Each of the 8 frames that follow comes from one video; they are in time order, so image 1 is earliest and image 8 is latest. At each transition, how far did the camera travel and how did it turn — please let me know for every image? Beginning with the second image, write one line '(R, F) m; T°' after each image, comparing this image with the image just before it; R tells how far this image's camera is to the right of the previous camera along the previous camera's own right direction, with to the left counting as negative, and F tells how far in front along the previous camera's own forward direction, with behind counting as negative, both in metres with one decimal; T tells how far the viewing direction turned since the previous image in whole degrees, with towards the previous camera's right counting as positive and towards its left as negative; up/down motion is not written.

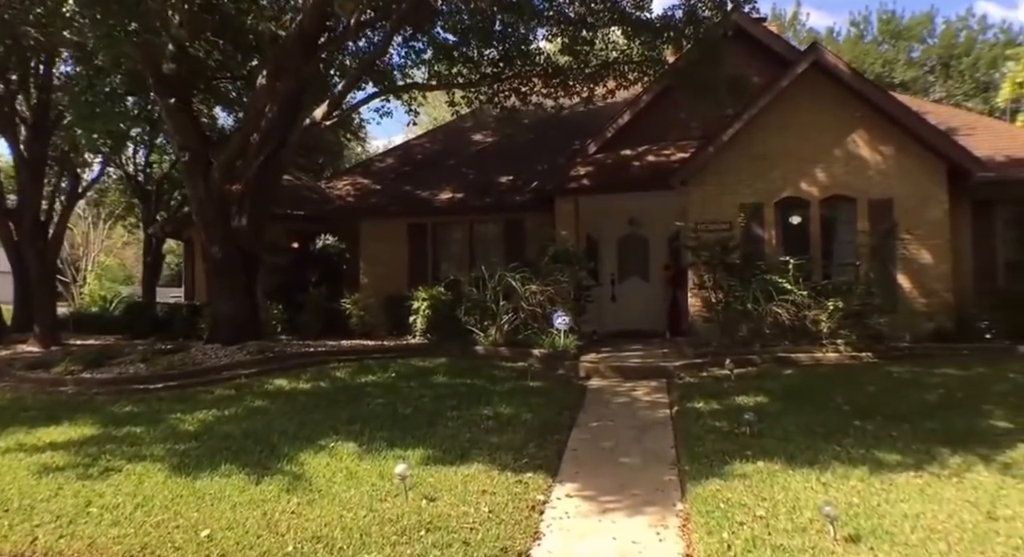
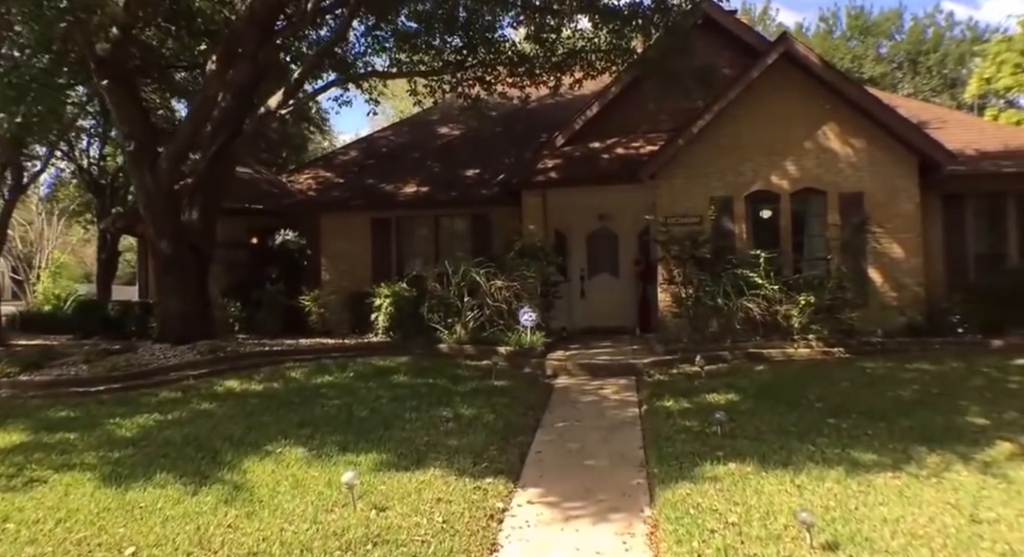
(+0.2, +0.5) m; +2°
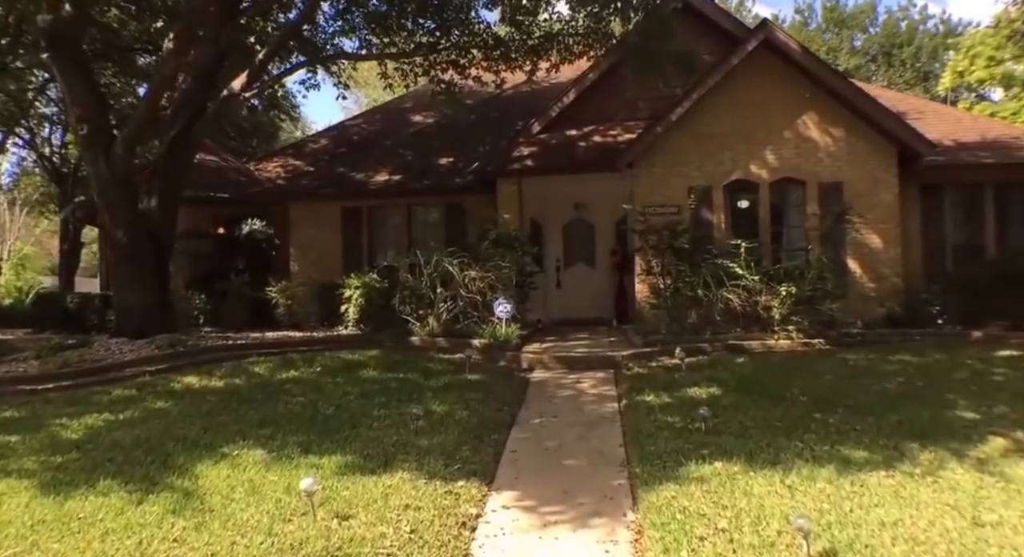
(0.0, +0.4) m; +2°
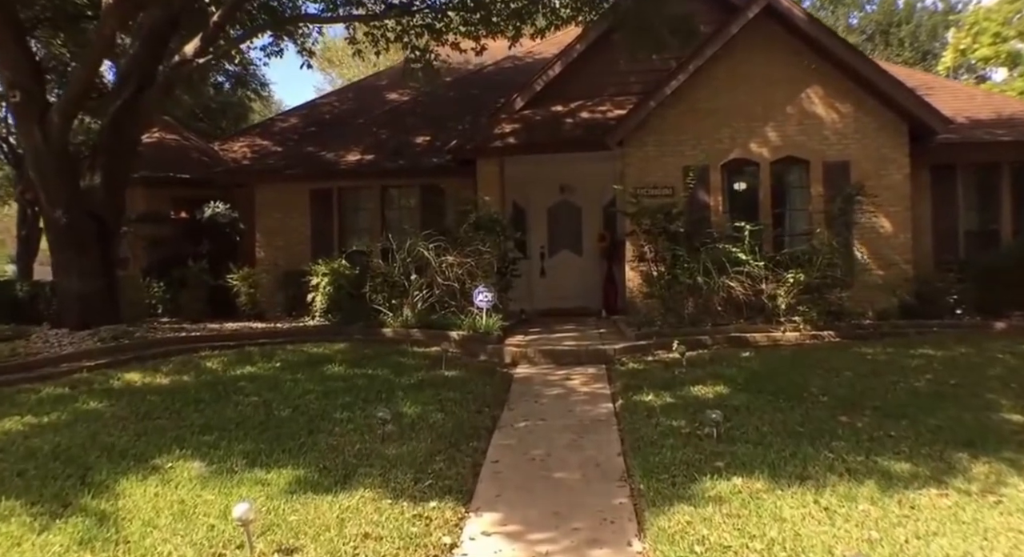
(0.0, +1.0) m; +2°
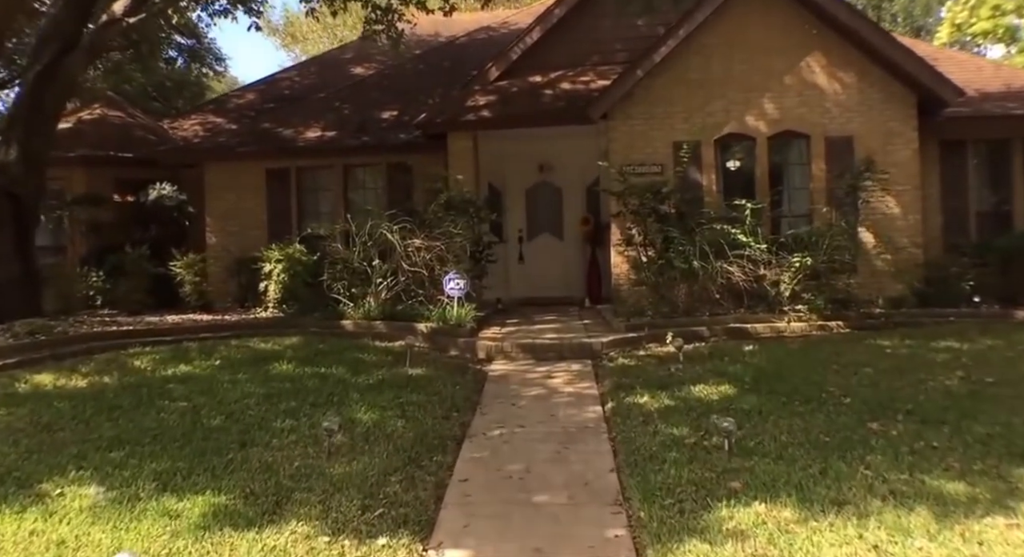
(+0.1, +1.1) m; +2°
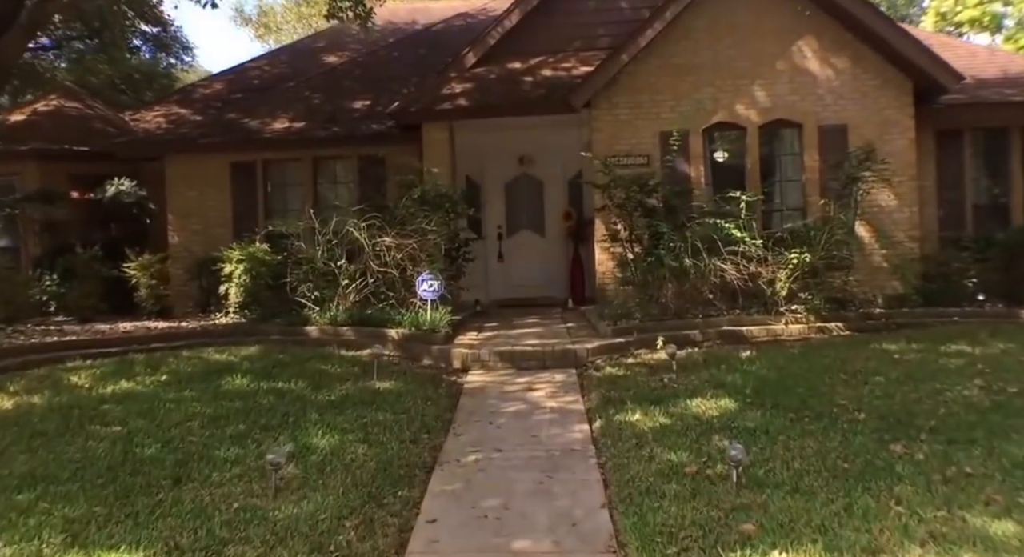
(+0.1, +0.7) m; +2°
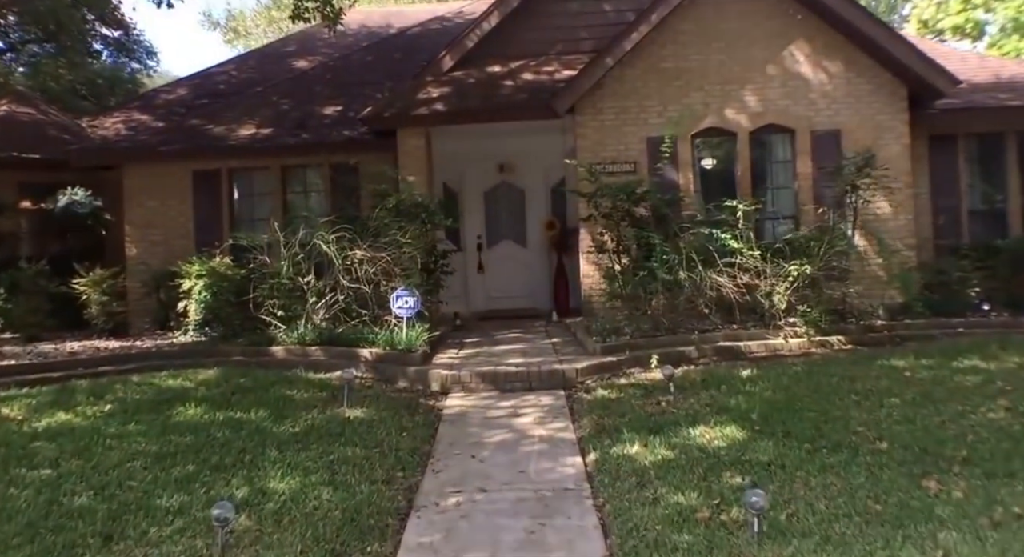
(0.0, +0.6) m; +2°
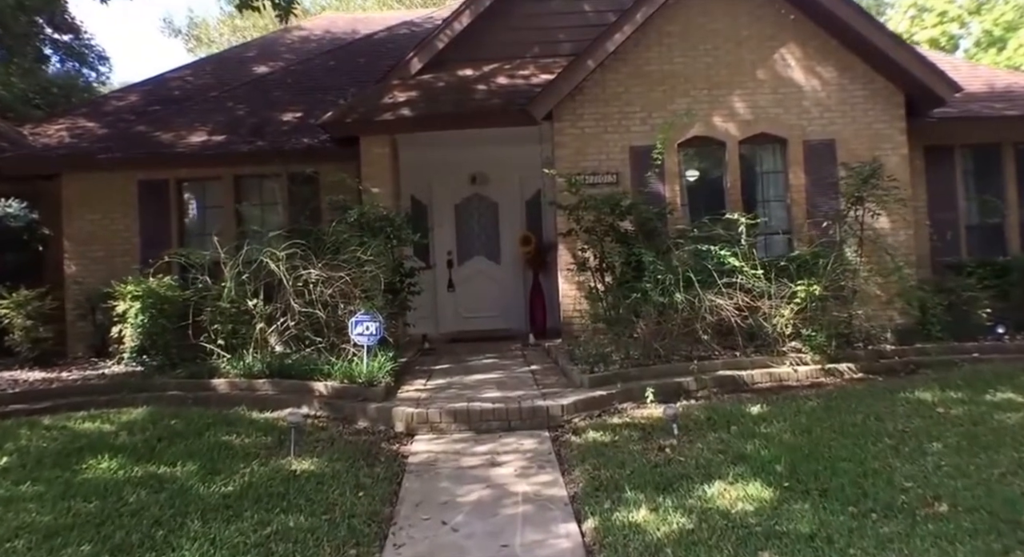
(-0.1, +0.9) m; +3°
